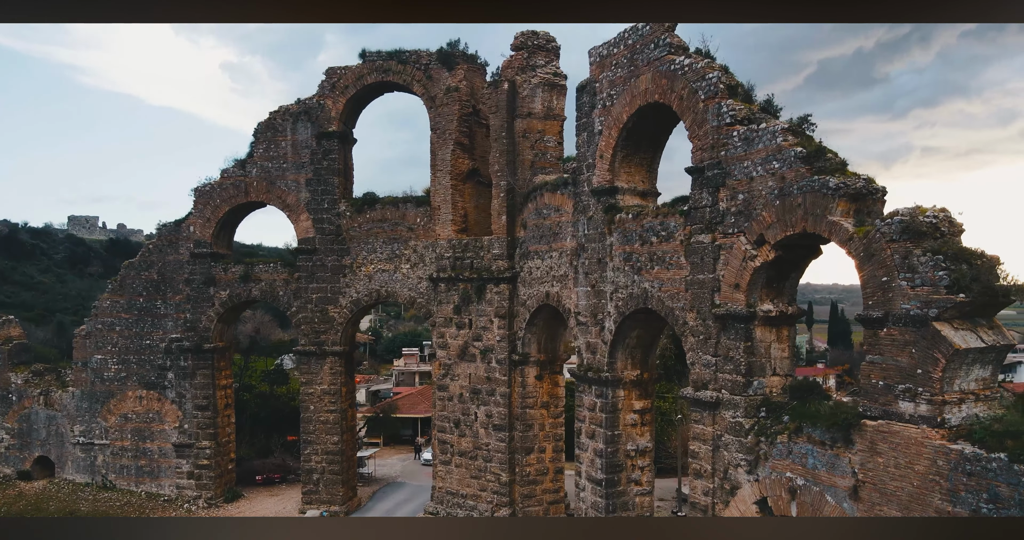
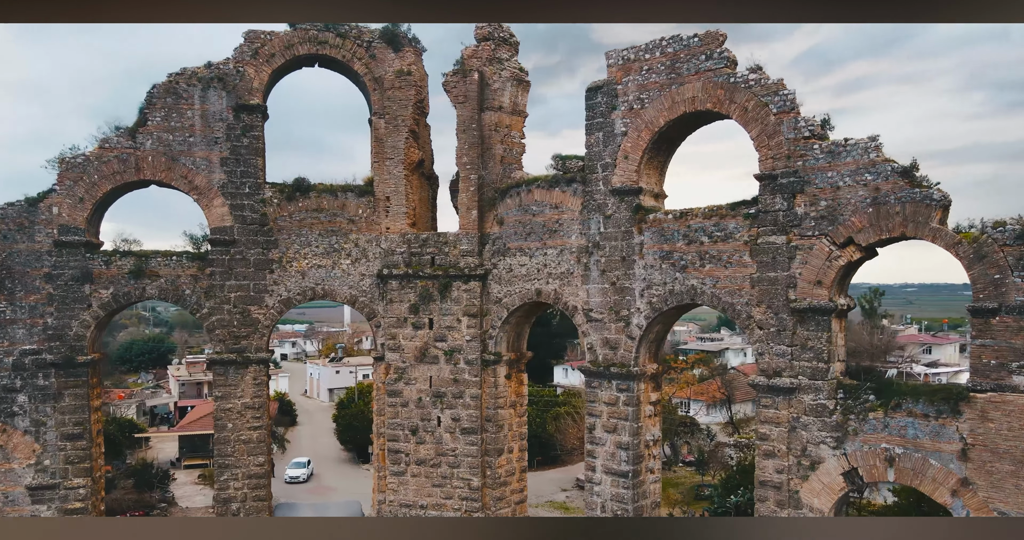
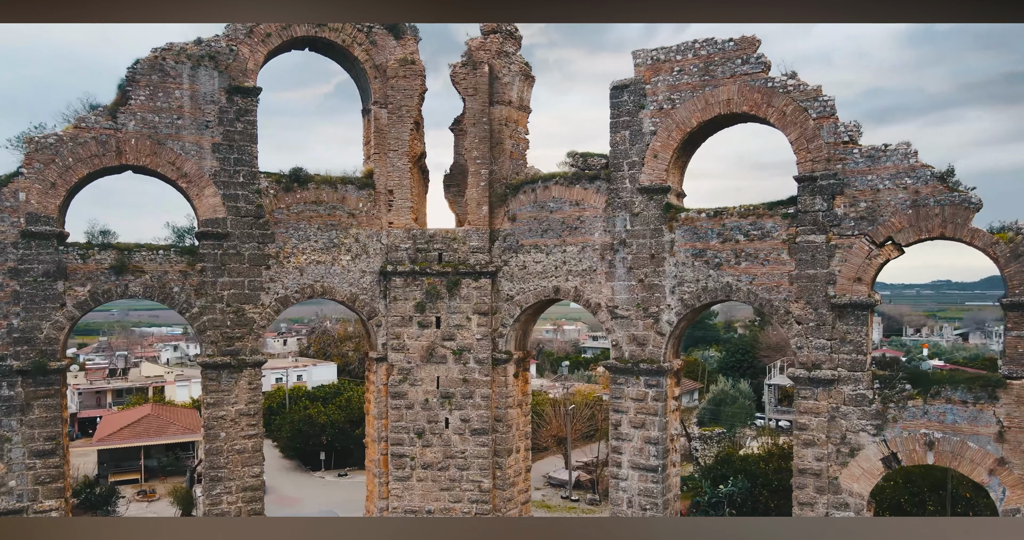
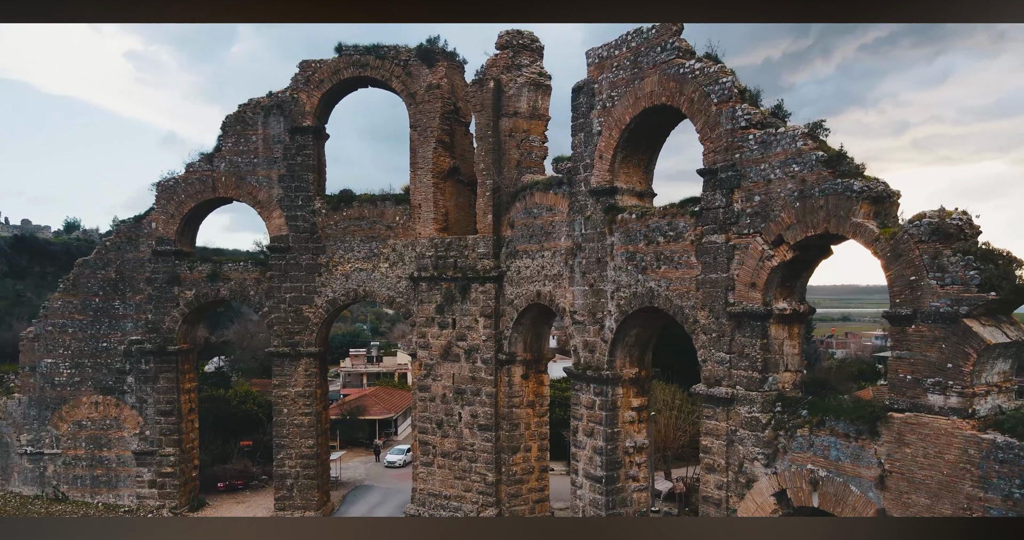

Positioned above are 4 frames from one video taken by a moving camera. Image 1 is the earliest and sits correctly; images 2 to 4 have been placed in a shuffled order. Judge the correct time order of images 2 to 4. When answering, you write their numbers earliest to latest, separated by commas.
4, 2, 3
